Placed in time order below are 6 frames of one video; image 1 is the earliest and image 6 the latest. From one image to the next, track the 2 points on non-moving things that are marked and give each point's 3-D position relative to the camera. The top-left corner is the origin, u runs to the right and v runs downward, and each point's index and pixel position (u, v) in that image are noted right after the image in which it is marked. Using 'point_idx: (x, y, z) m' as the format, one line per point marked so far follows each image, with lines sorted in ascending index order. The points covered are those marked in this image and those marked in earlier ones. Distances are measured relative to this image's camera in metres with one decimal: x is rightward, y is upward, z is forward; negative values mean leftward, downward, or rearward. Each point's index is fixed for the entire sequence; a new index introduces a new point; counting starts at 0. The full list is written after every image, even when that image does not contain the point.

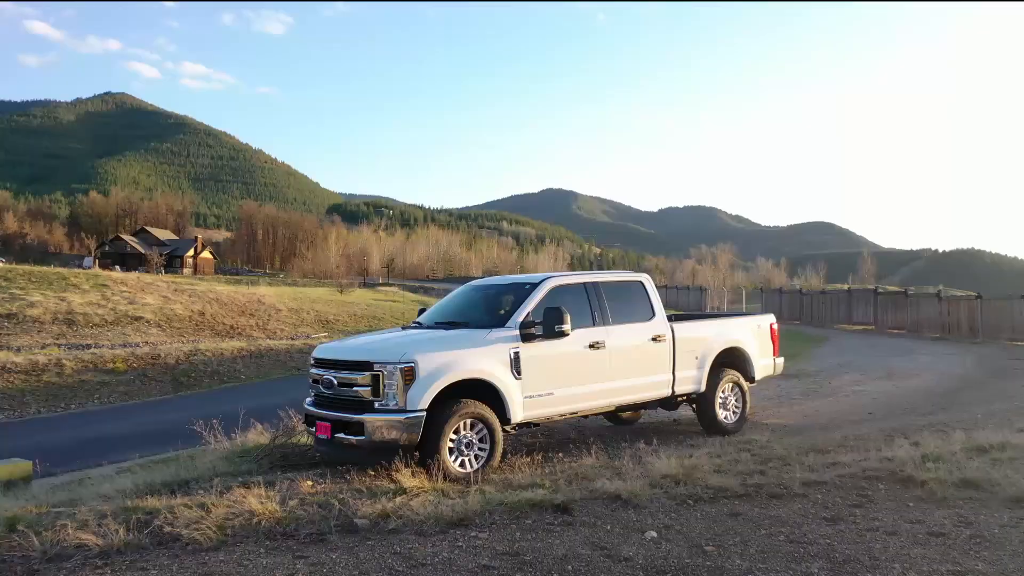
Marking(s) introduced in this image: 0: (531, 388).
0: (+0.1, -0.6, +4.8) m
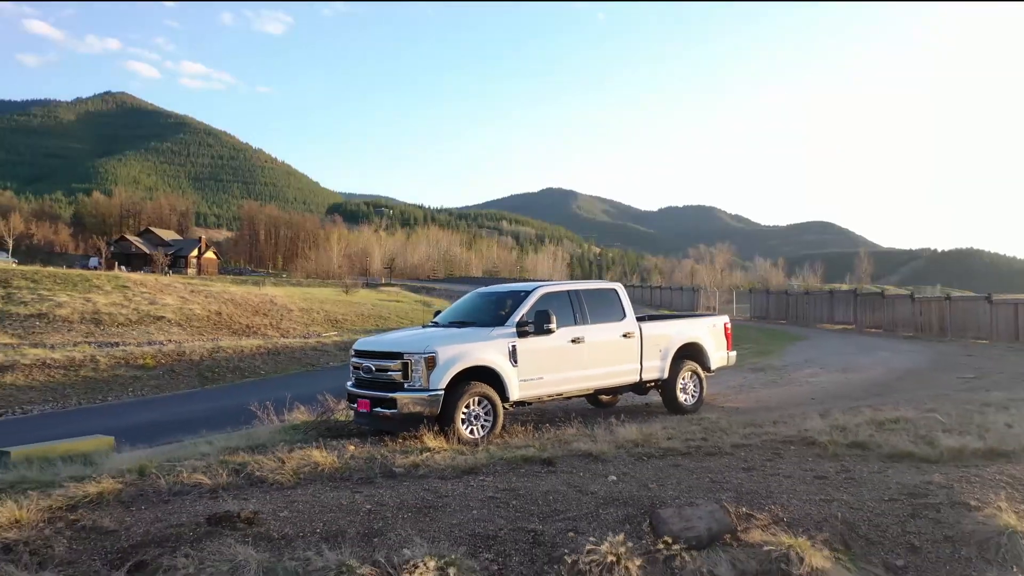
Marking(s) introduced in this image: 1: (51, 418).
0: (+0.1, -0.6, +6.1) m
1: (-6.6, -1.9, +12.2) m
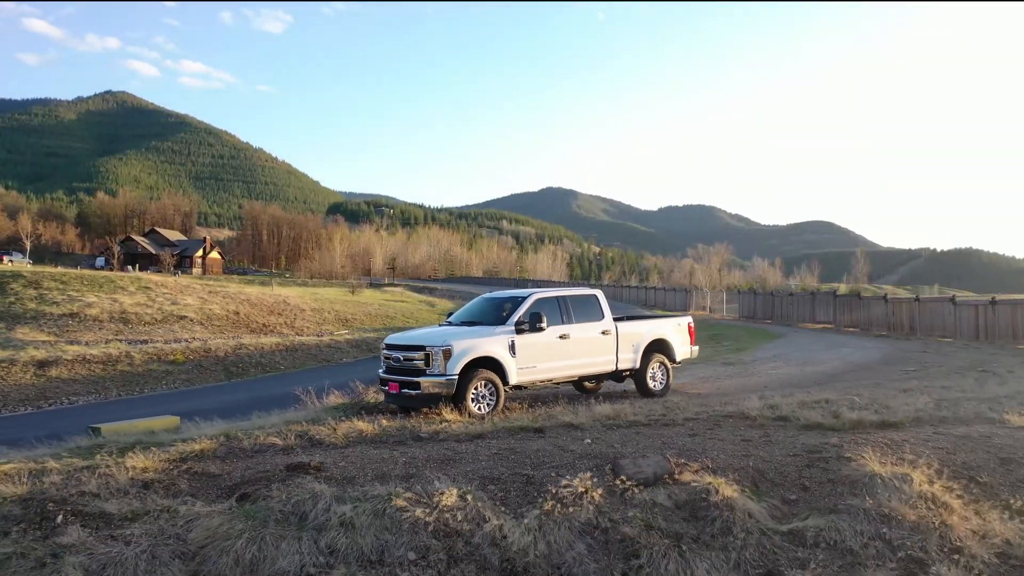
0: (+0.1, -0.7, +7.6) m
1: (-6.6, -1.9, +13.7) m
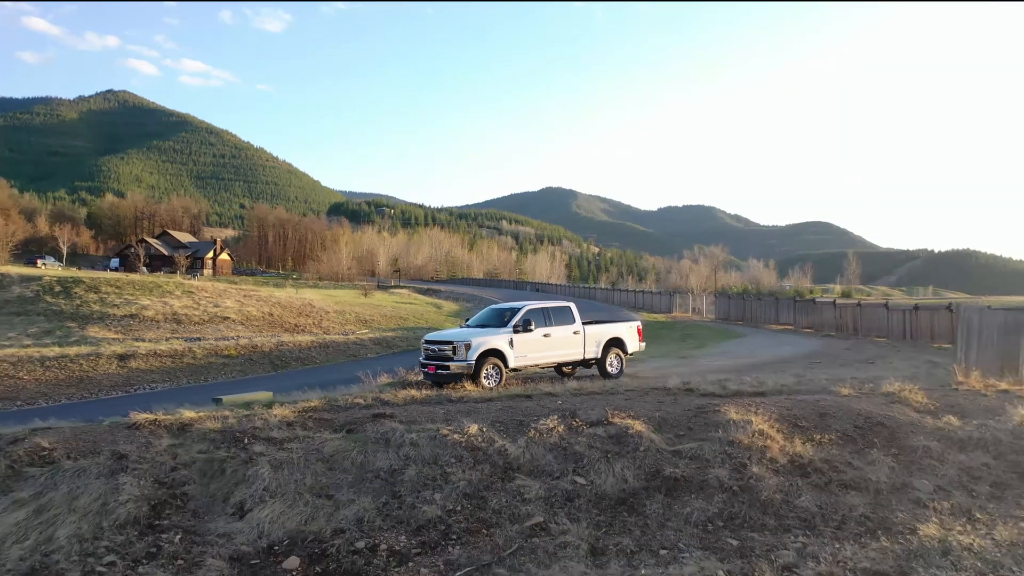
0: (+0.1, -0.8, +11.0) m
1: (-6.6, -2.1, +17.1) m
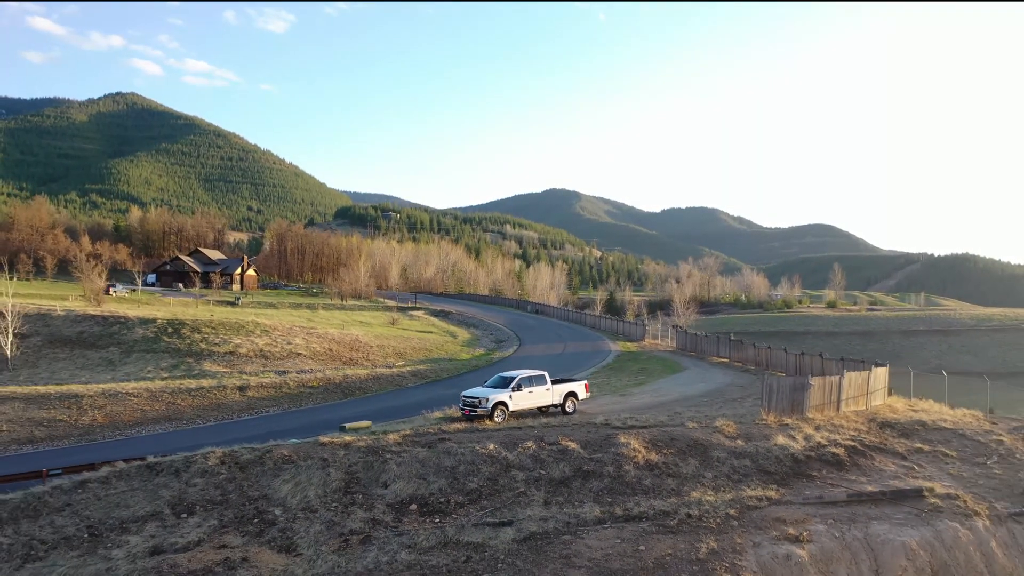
0: (+0.1, -2.6, +19.6) m
1: (-6.6, -3.8, +25.8) m
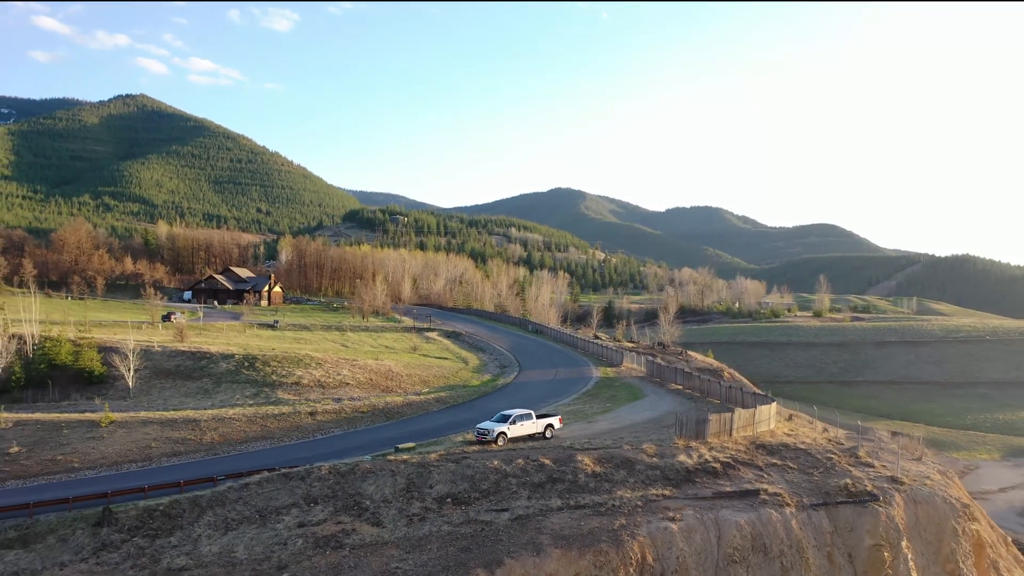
0: (0.0, -5.0, +29.6) m
1: (-6.6, -6.2, +35.8) m
